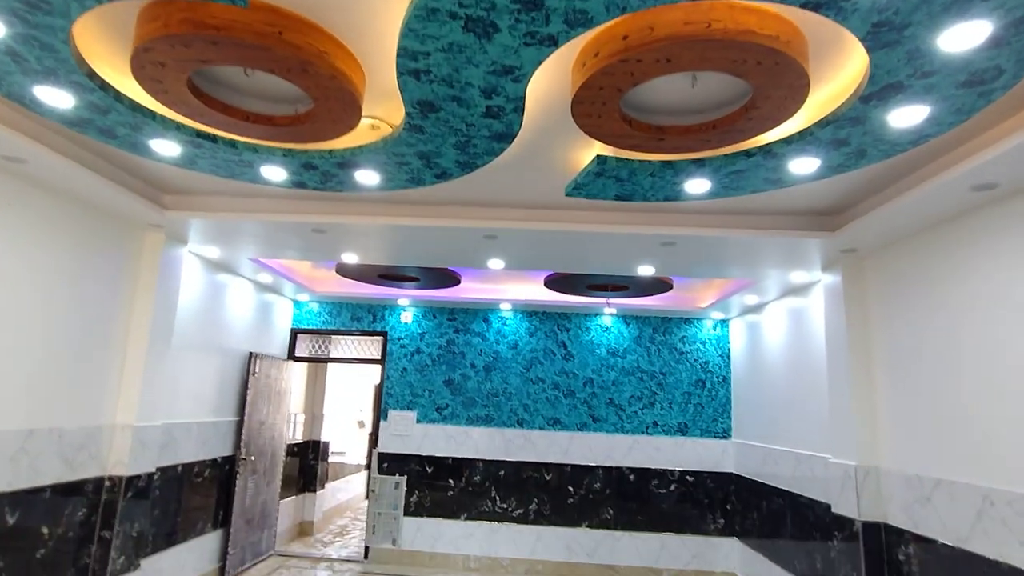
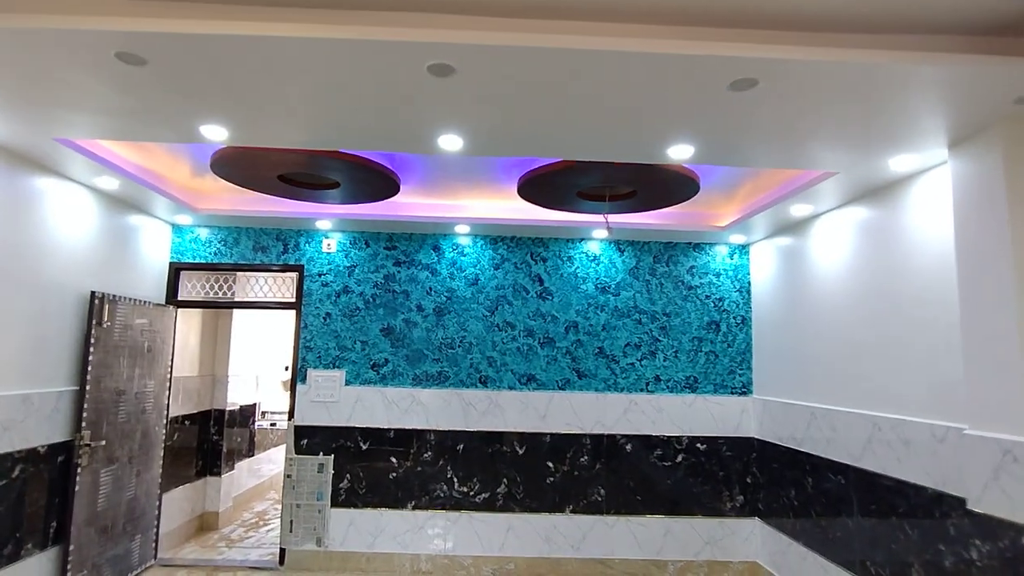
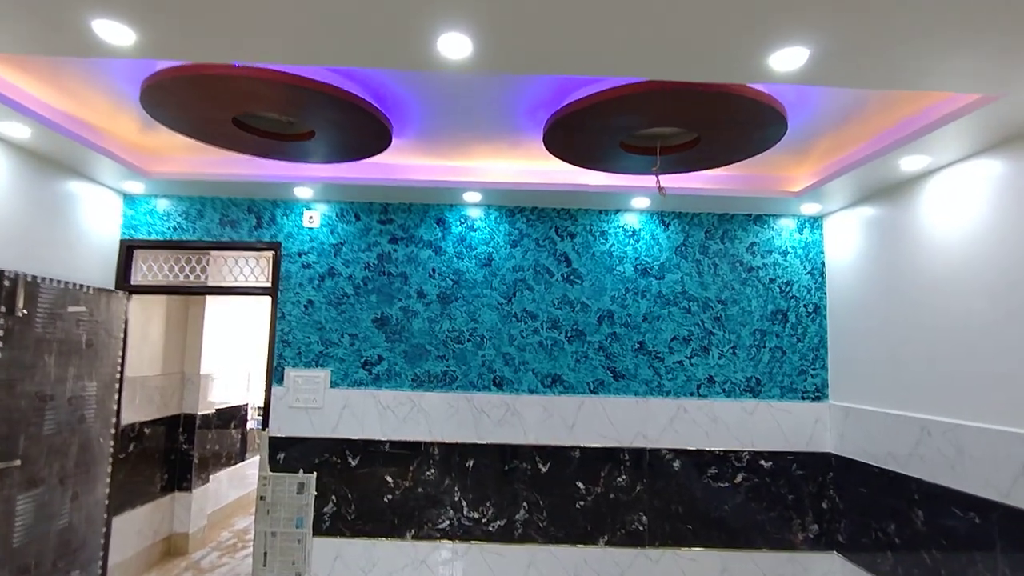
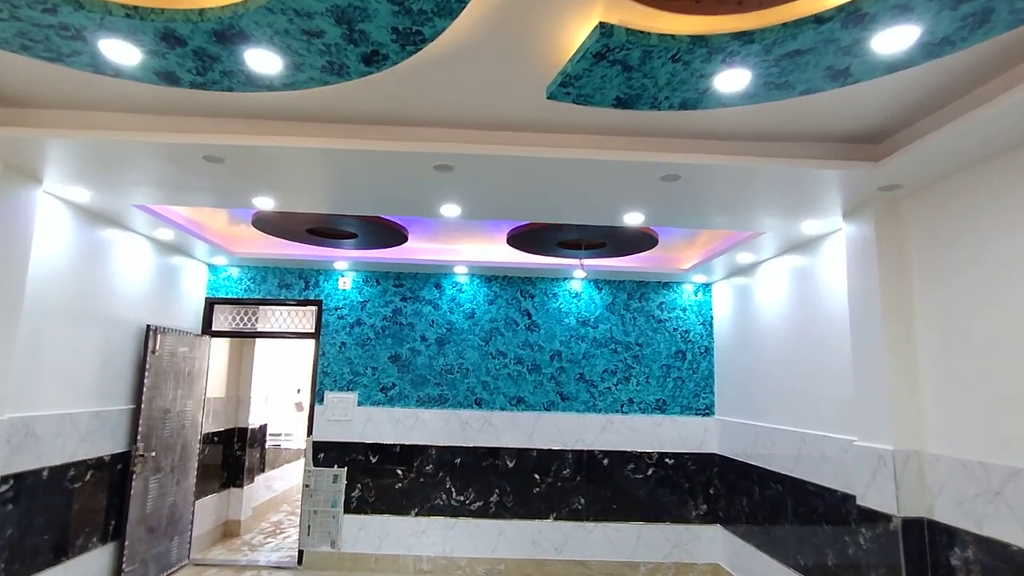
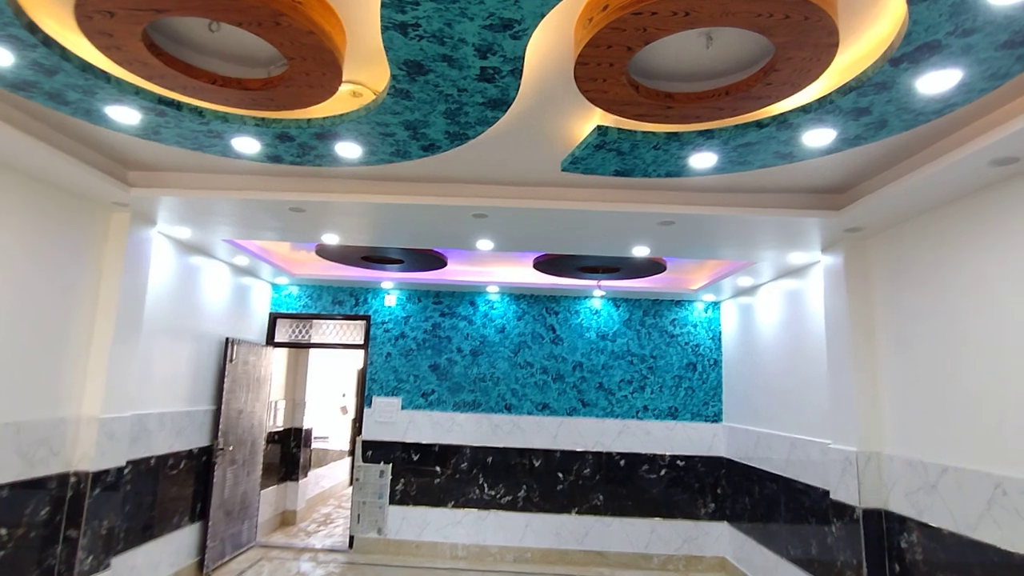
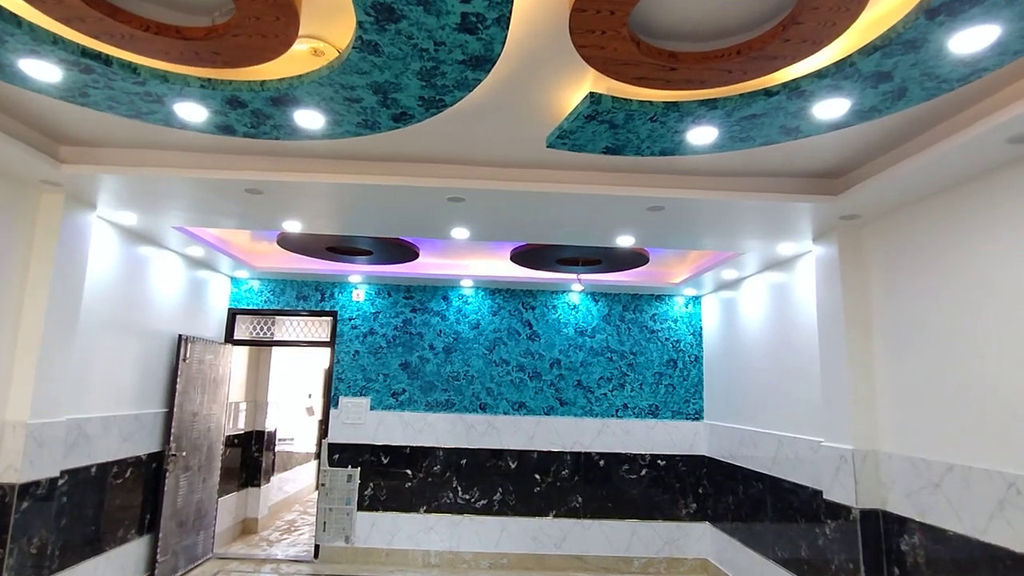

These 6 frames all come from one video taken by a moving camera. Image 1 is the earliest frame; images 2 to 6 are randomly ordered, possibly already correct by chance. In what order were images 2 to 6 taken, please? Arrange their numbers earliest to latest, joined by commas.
5, 6, 4, 2, 3
